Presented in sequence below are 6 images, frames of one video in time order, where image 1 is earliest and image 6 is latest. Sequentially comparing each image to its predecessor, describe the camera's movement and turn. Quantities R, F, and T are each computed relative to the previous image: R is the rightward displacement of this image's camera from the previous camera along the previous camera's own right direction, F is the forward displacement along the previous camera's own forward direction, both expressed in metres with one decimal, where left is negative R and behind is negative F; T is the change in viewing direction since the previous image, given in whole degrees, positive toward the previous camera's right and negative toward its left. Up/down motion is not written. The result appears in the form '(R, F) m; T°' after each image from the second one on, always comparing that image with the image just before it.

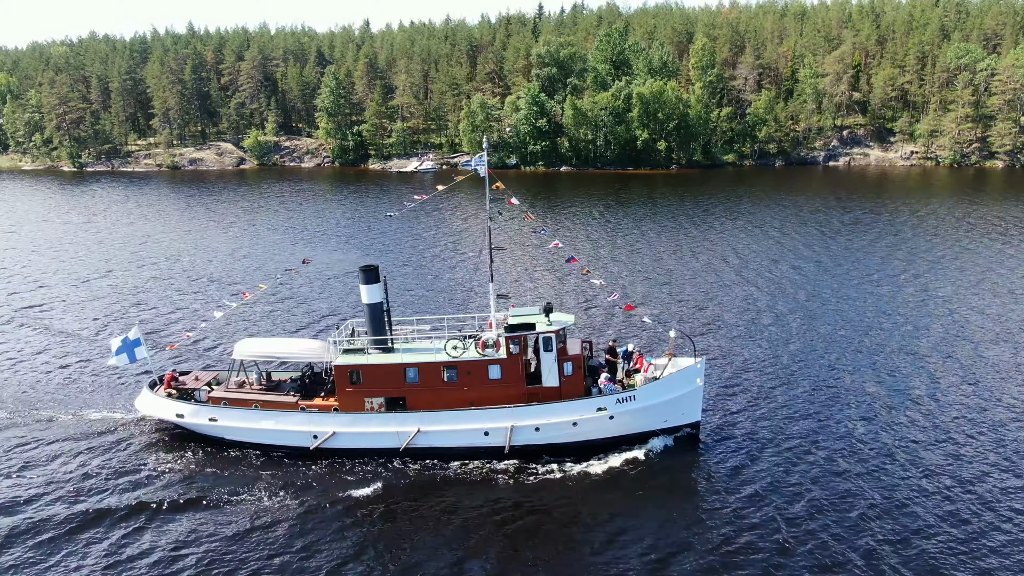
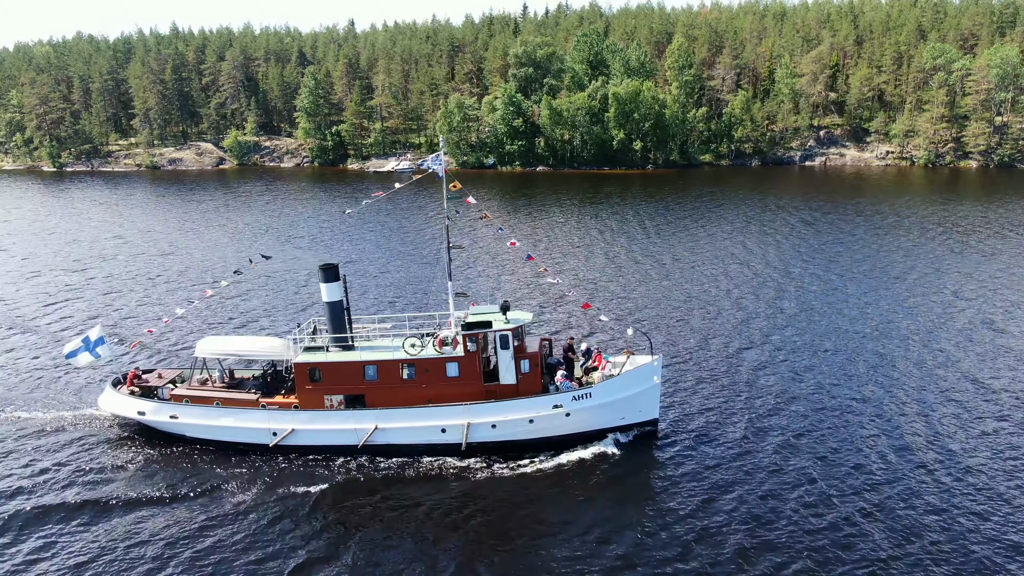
(+2.3, -0.2) m; 0°
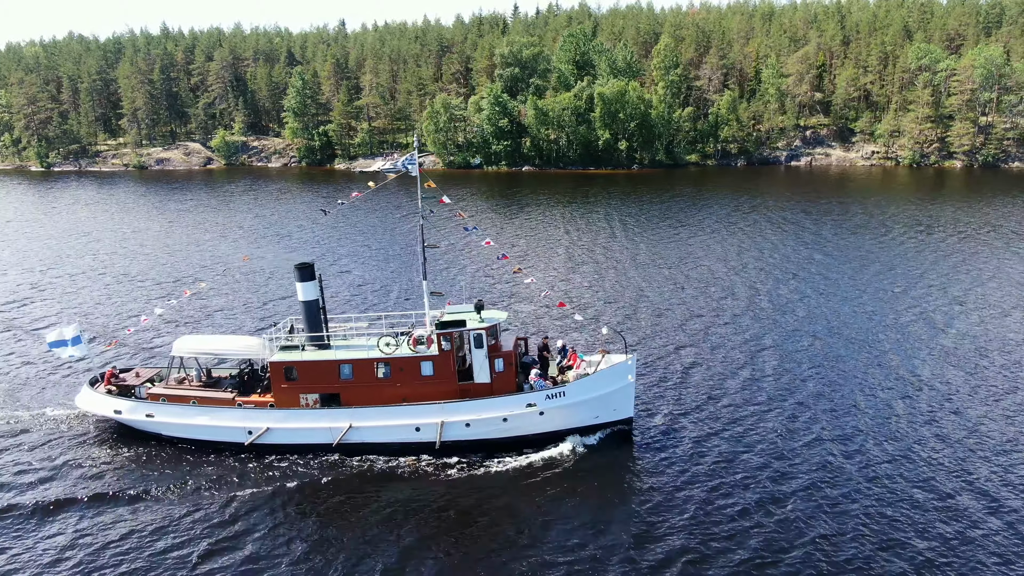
(+1.4, -0.1) m; 0°
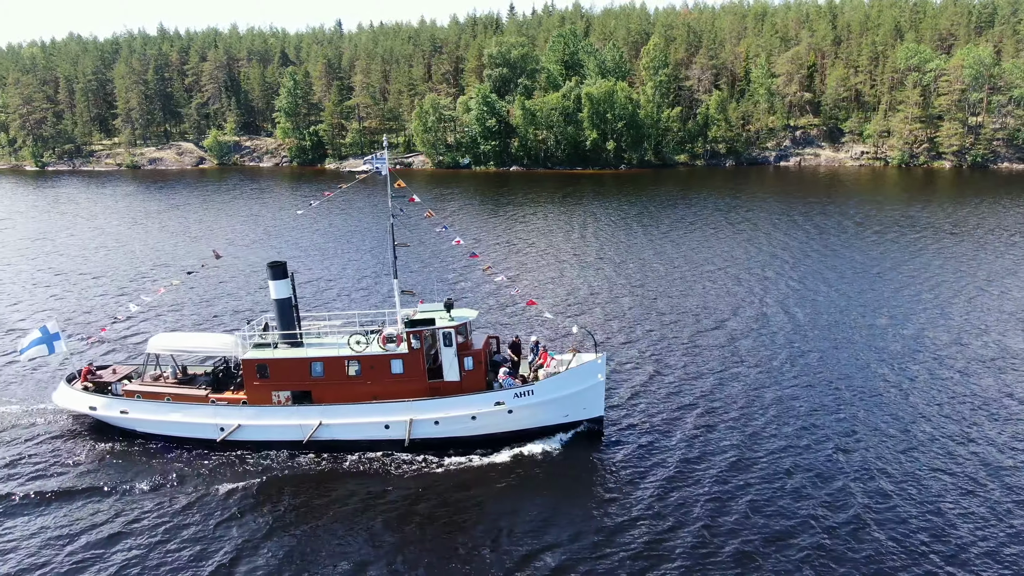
(+2.2, -0.1) m; -1°
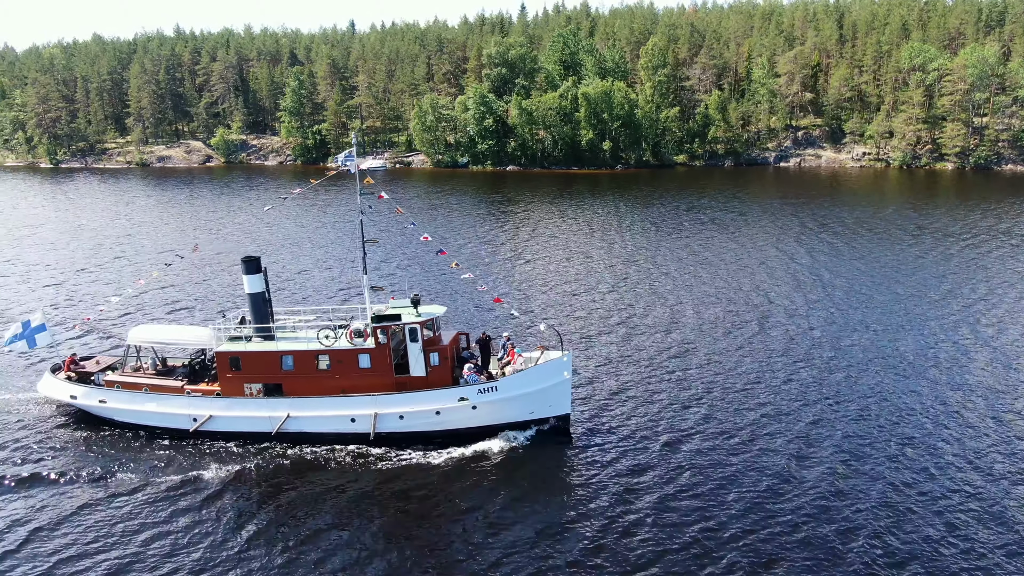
(+3.6, -0.2) m; -2°
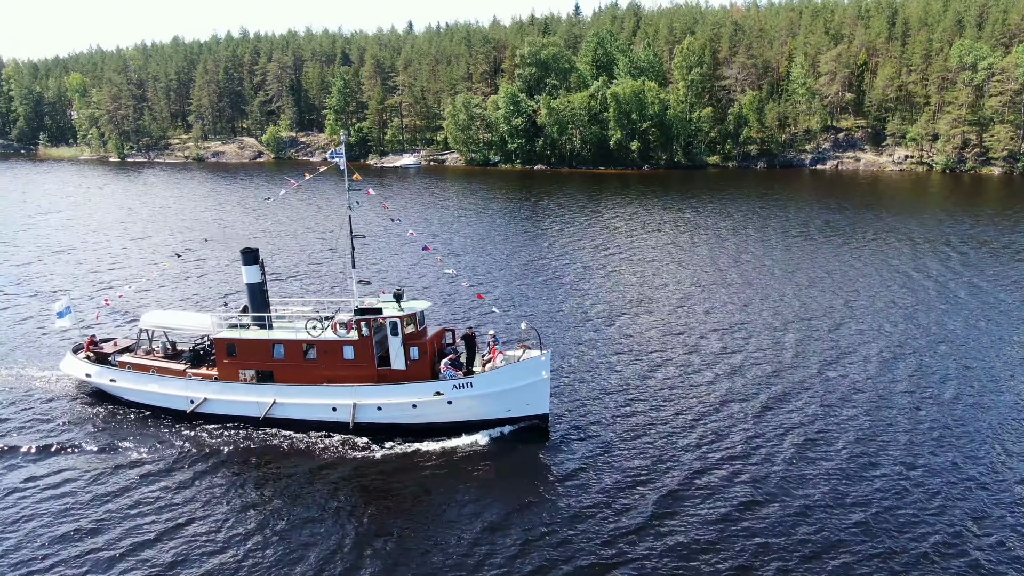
(+6.0, -0.4) m; -6°
